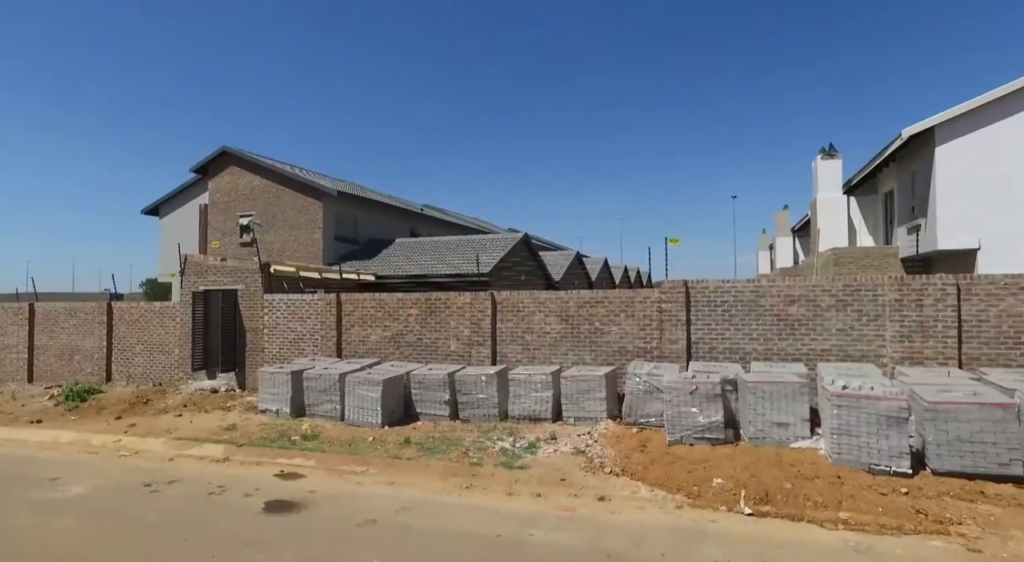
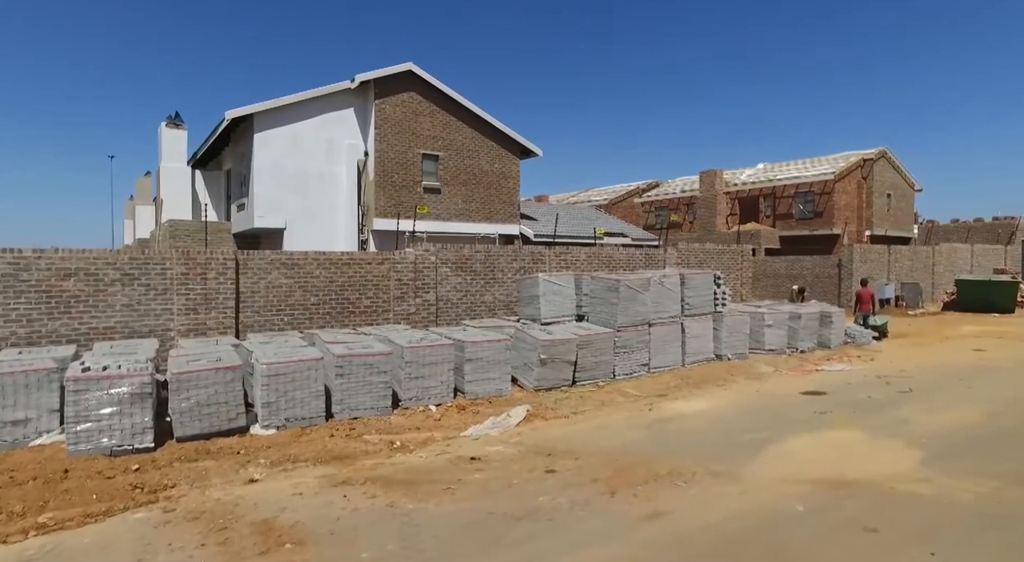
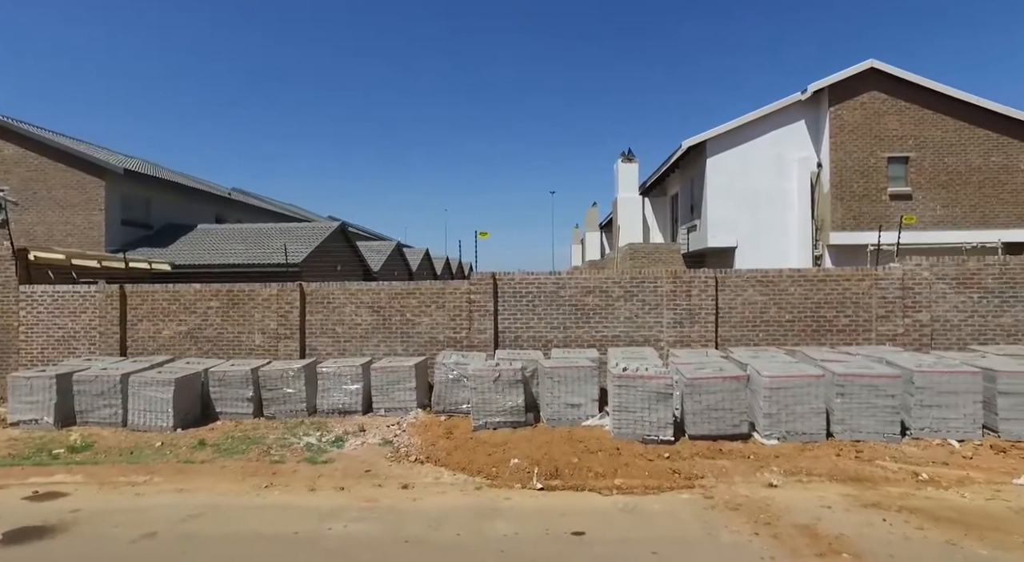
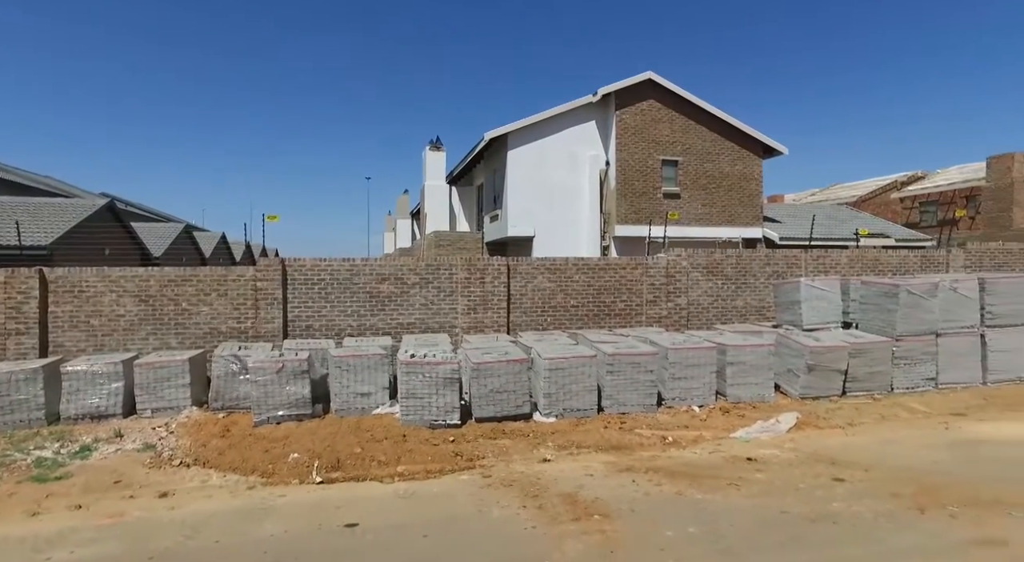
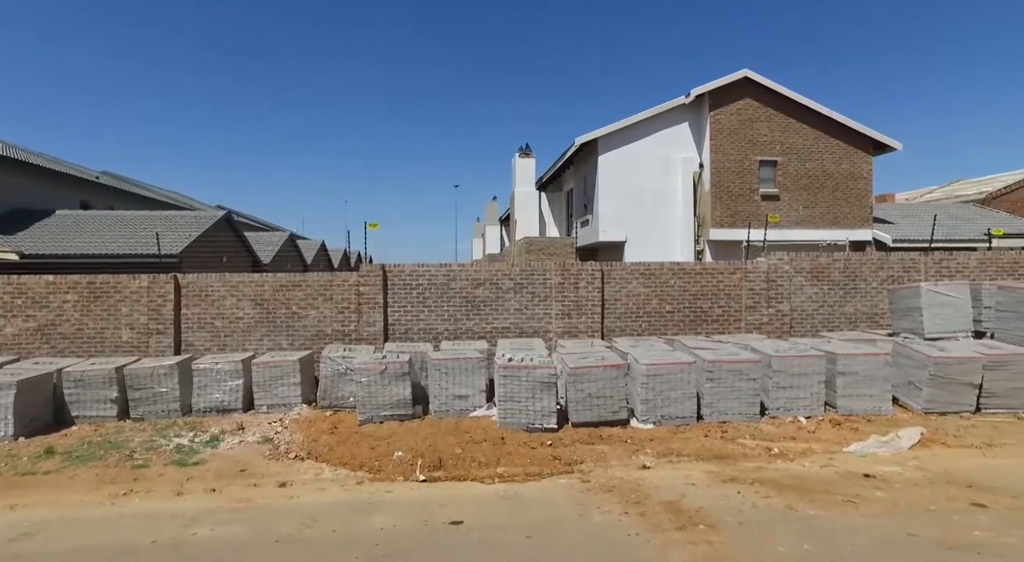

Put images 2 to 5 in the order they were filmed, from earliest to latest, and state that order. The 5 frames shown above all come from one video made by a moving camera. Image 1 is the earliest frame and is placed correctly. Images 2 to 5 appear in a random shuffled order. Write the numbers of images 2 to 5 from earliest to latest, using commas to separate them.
3, 5, 4, 2
